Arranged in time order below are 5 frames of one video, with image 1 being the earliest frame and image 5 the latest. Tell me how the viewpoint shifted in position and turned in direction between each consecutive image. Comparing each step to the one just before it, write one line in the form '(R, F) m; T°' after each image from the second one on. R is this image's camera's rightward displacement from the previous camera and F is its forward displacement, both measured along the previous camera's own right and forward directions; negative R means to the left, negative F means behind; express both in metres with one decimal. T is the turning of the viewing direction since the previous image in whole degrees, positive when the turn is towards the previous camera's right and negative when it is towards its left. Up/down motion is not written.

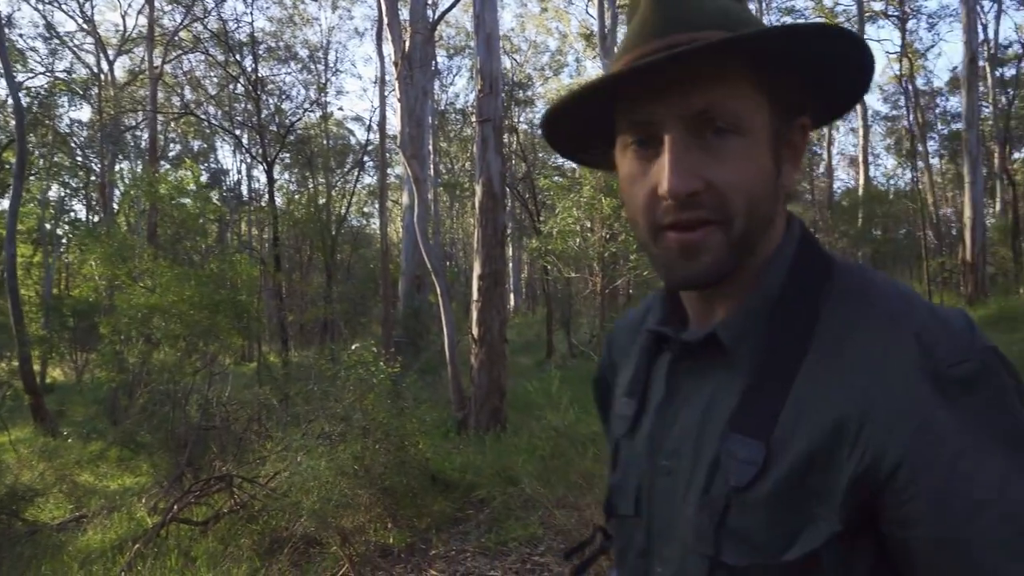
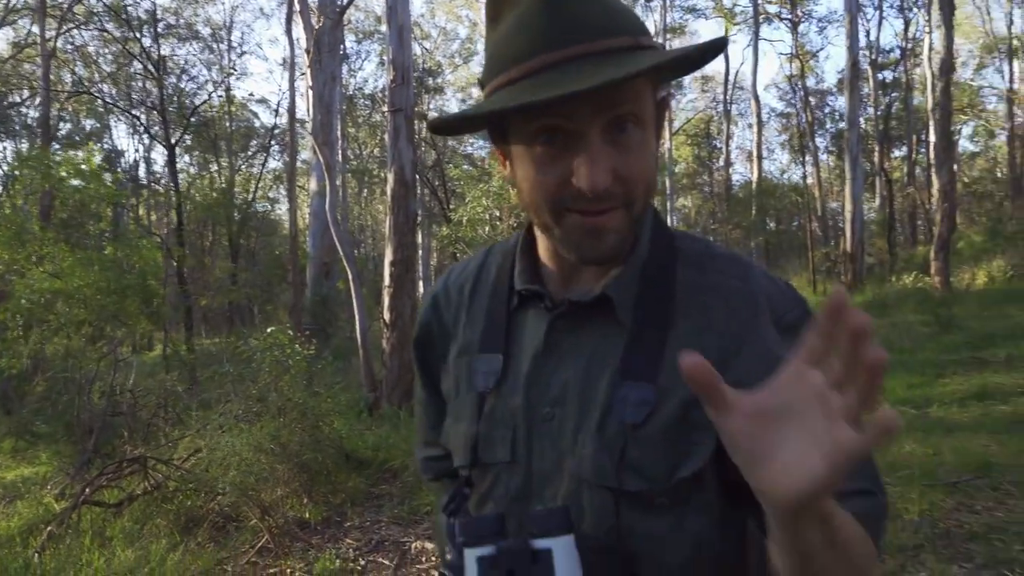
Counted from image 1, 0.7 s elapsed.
(0.0, -0.4) m; +6°
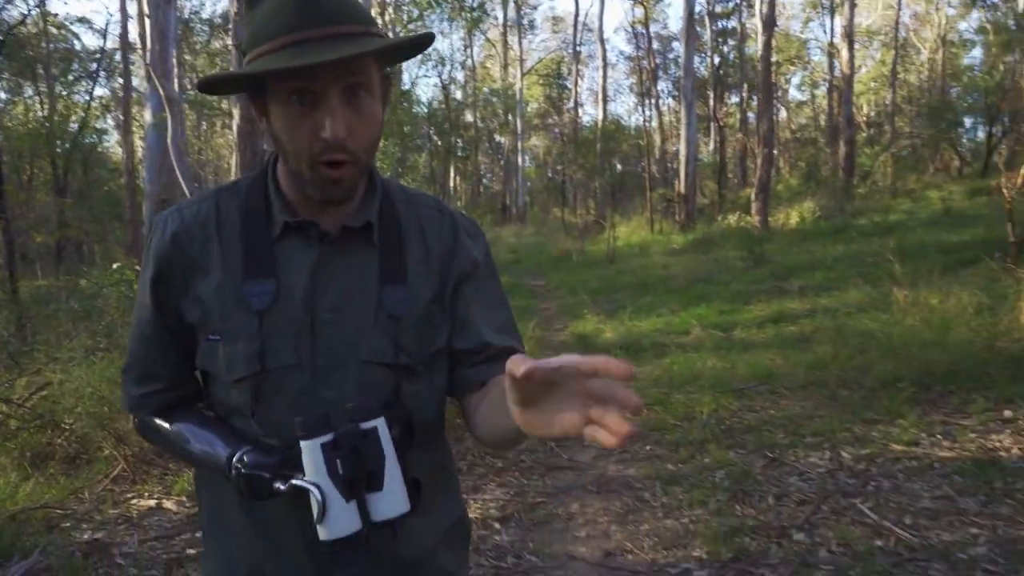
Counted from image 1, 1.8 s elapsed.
(0.0, -0.4) m; +10°
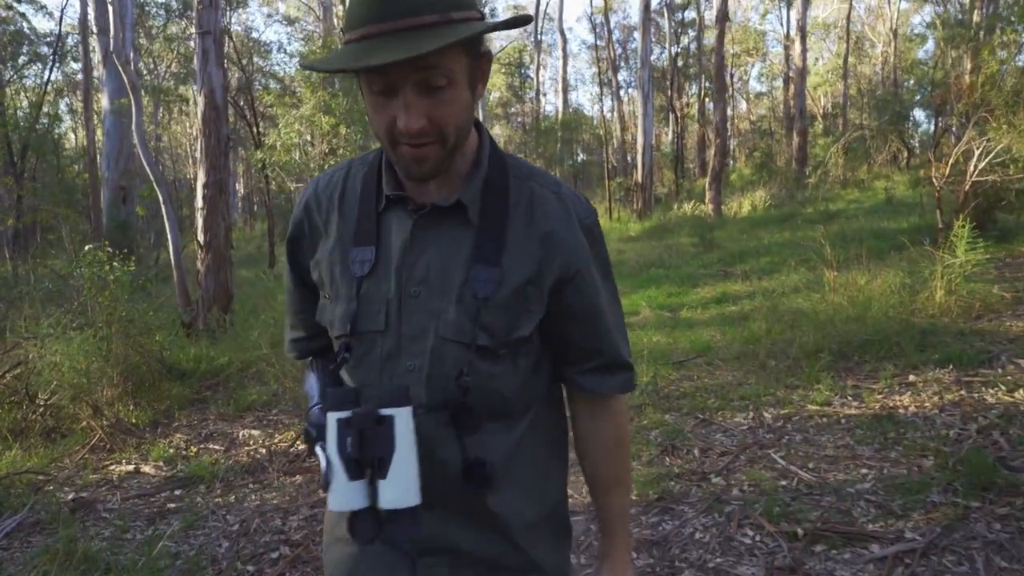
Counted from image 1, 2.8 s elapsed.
(+0.1, -0.4) m; +3°
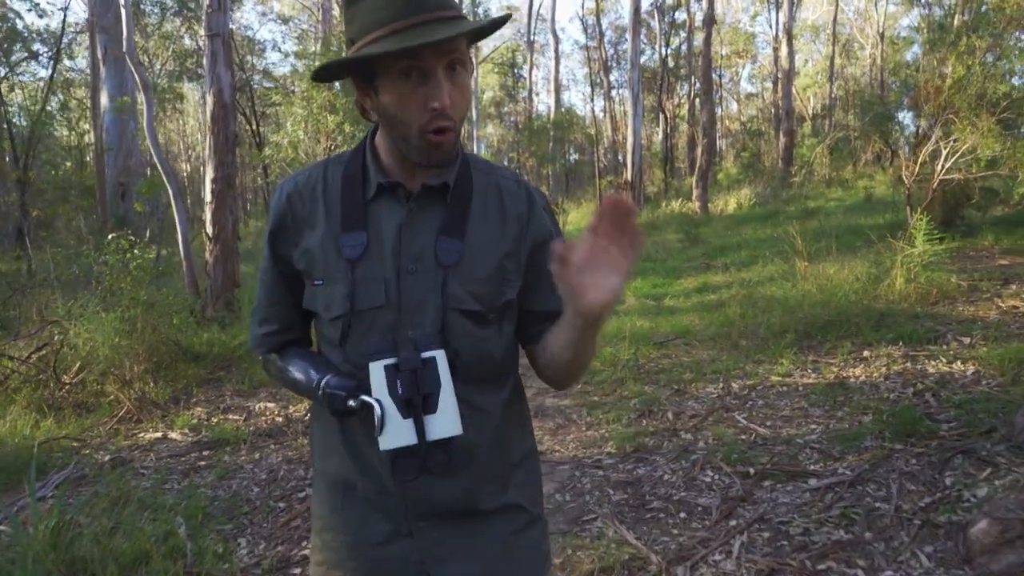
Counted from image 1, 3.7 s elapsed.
(0.0, -0.5) m; +1°
